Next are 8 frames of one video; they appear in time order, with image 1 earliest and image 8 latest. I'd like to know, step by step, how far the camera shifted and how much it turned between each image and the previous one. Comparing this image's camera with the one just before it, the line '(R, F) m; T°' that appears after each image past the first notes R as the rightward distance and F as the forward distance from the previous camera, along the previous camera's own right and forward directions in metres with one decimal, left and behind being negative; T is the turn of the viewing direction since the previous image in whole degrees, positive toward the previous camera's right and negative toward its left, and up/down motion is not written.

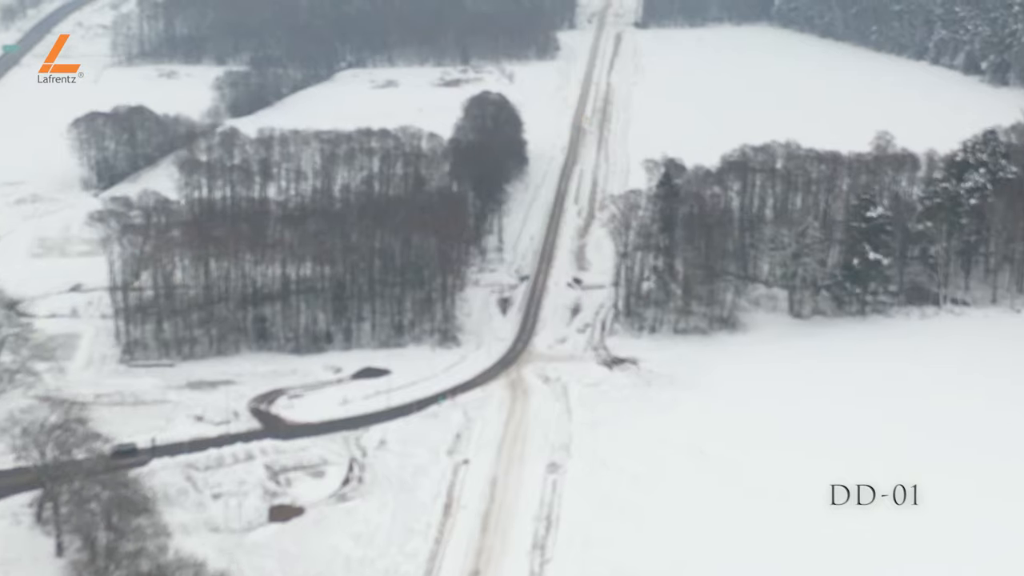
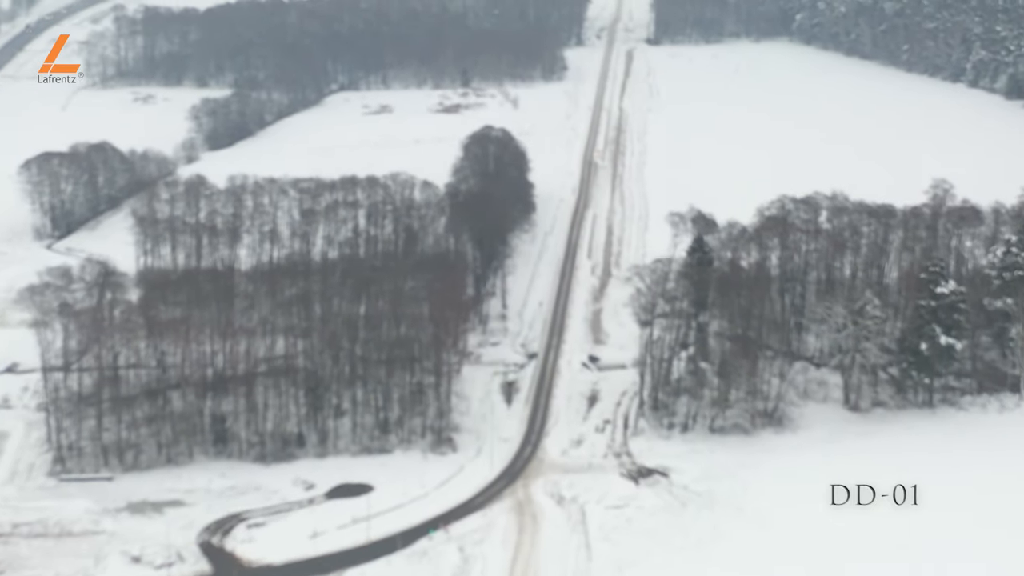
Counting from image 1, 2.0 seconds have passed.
(-0.1, +7.9) m; 0°
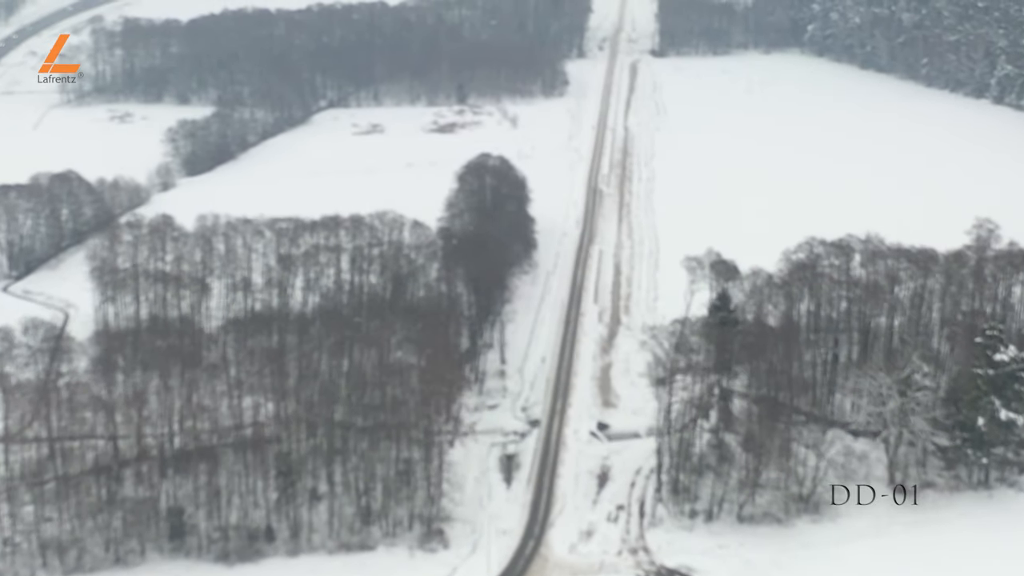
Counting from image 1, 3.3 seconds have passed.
(0.0, +5.3) m; 0°
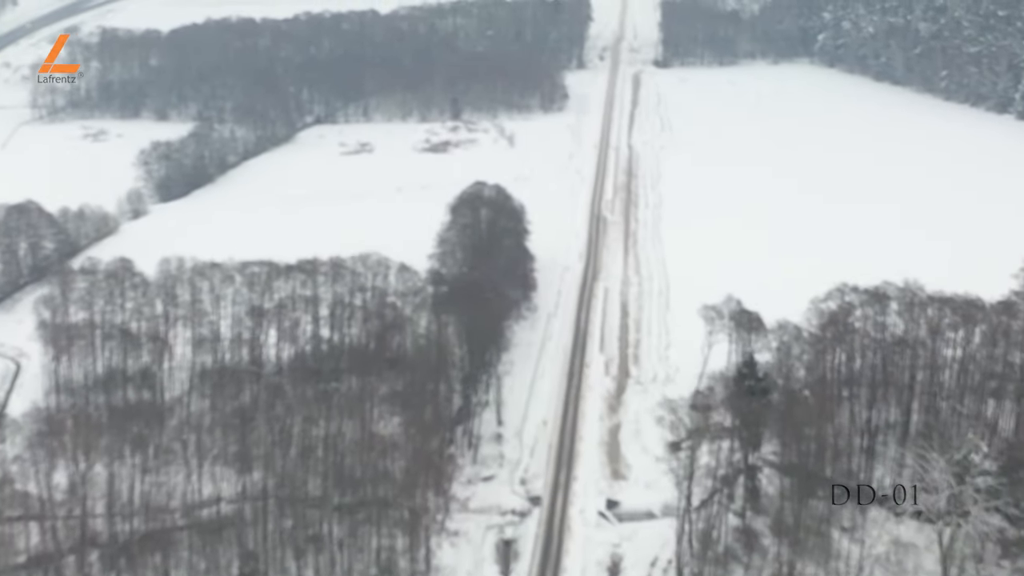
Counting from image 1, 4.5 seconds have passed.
(0.0, +5.1) m; 0°
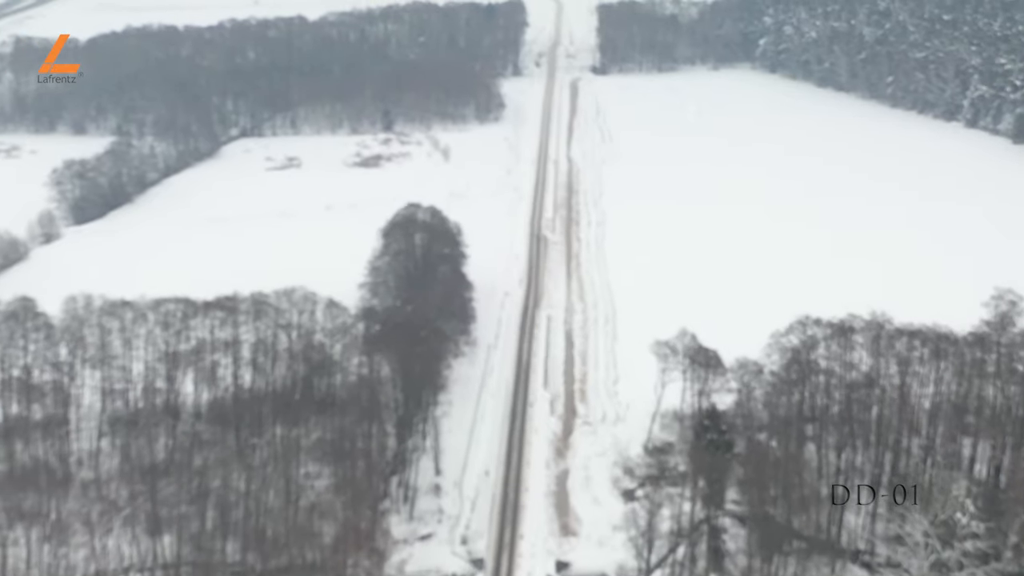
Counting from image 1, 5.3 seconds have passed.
(-0.1, +3.4) m; +2°
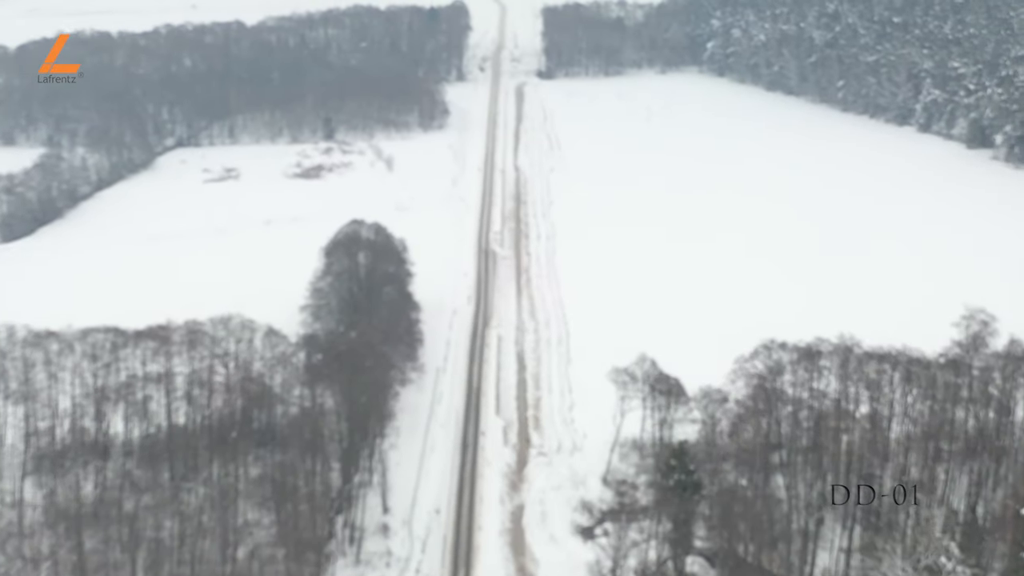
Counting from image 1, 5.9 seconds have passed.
(-0.1, +2.2) m; +2°
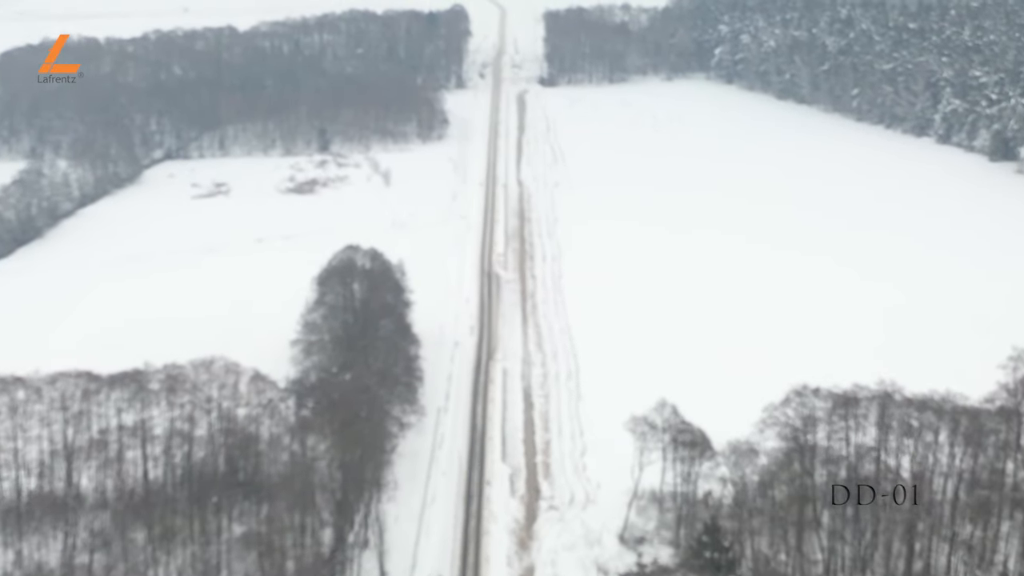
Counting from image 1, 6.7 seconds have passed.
(-0.2, +3.4) m; 0°
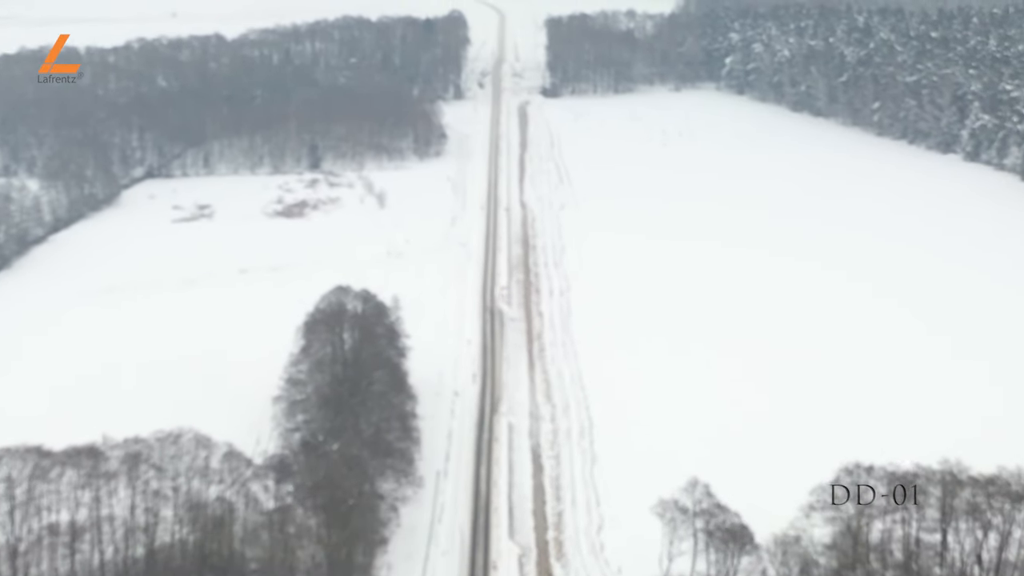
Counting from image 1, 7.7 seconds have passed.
(-0.3, +4.6) m; 0°
